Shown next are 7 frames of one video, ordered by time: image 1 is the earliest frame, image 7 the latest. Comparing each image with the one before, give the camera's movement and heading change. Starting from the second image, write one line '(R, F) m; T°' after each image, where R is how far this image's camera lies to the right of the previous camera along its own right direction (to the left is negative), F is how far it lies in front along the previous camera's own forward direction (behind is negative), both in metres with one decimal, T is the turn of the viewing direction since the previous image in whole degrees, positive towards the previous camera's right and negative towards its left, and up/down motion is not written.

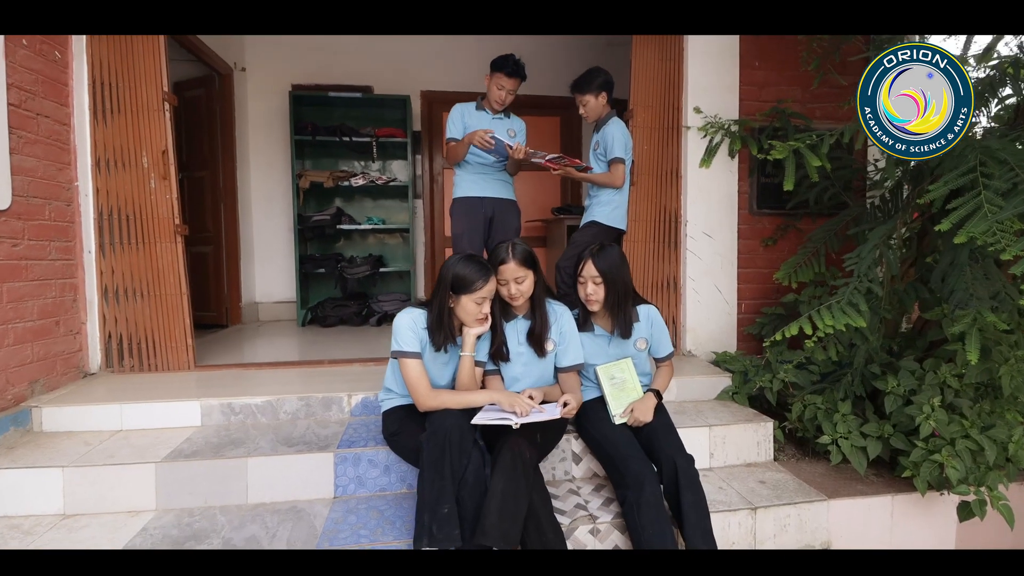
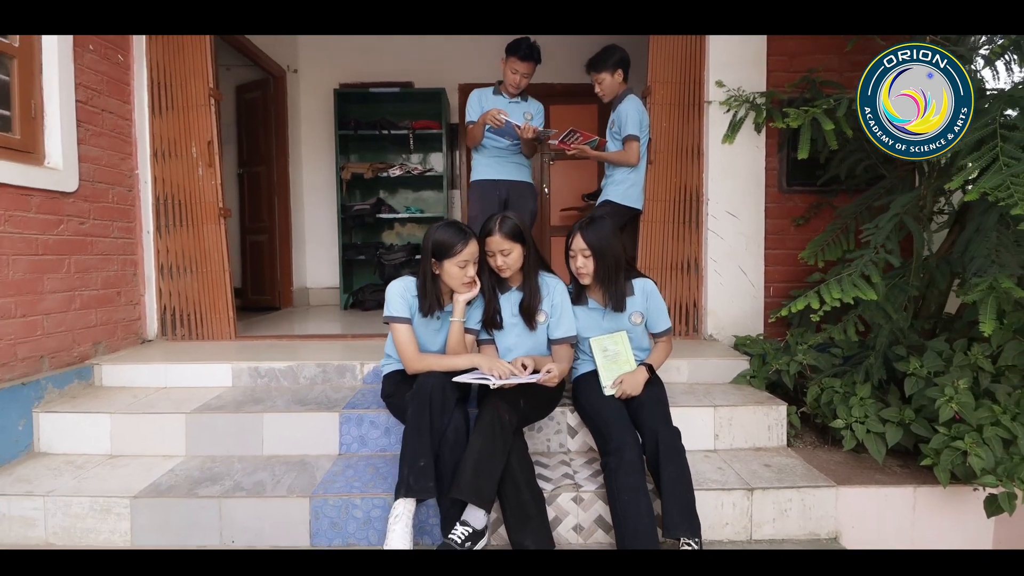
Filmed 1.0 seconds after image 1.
(+0.3, 0.0) m; -8°
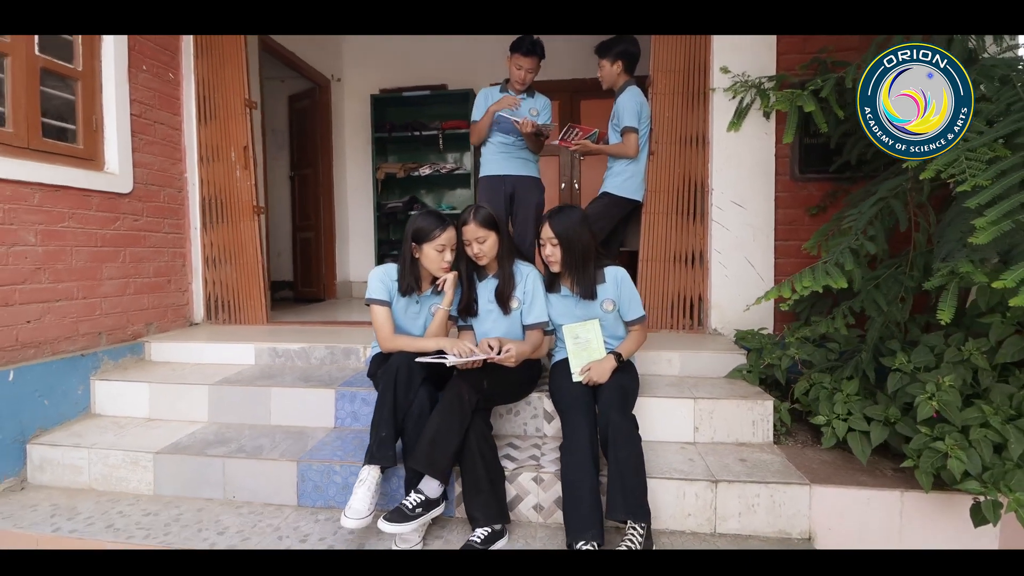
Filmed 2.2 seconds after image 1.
(+0.4, -0.1) m; -8°
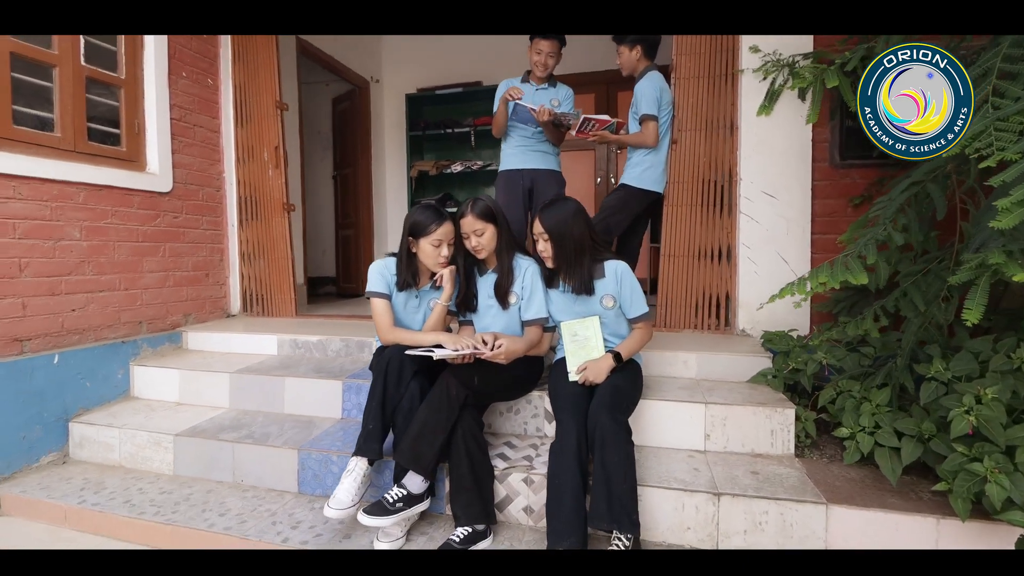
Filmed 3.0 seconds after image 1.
(+0.3, +0.1) m; -7°
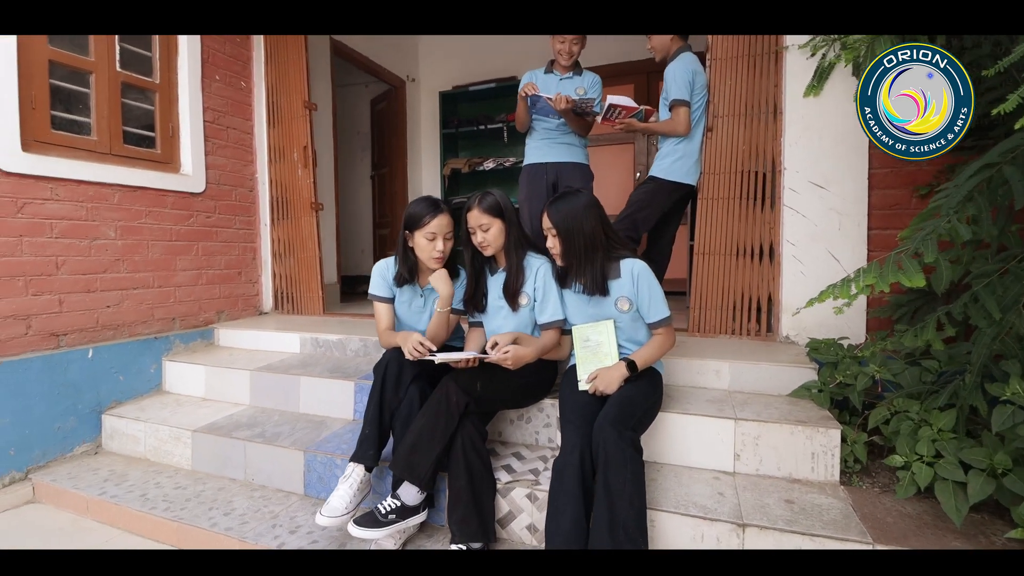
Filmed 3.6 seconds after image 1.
(+0.2, +0.1) m; -6°
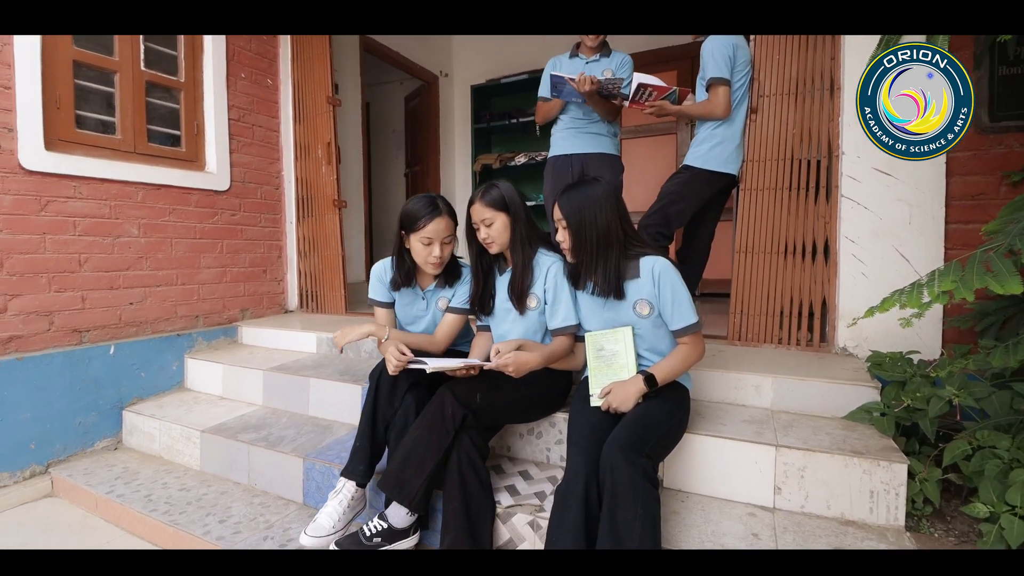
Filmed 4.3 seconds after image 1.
(+0.1, +0.2) m; -6°
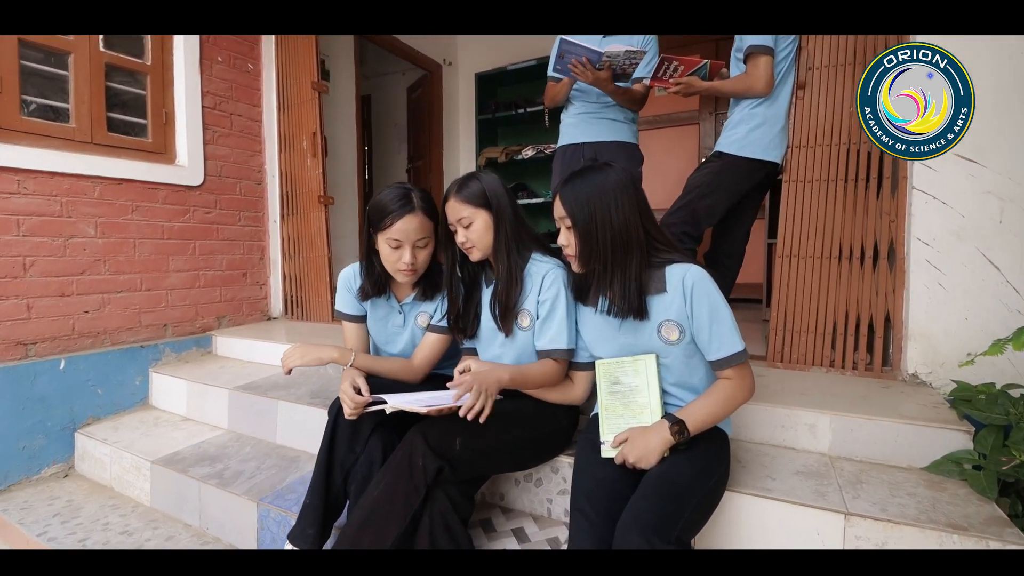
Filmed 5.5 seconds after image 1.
(+0.1, +0.3) m; -2°
